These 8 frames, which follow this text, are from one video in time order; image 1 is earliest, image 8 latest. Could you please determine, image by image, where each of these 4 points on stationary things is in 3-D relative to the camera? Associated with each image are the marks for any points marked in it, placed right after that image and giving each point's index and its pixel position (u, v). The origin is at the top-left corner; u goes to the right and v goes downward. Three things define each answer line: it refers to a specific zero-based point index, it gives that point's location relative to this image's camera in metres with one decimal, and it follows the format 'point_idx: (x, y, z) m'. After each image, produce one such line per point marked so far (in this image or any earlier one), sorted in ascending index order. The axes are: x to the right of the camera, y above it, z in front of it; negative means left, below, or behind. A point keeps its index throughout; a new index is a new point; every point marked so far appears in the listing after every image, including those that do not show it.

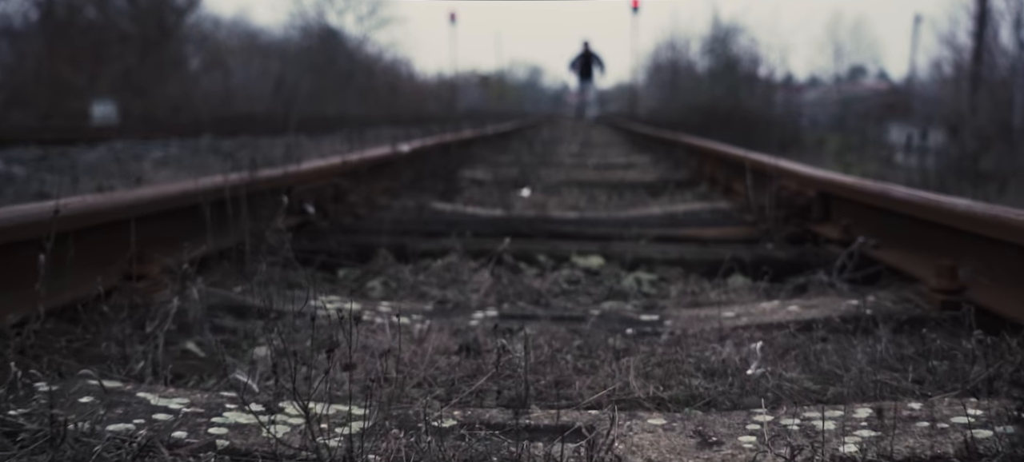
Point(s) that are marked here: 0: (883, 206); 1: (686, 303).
0: (+2.0, +0.1, +4.3) m
1: (+0.8, -0.3, +3.8) m
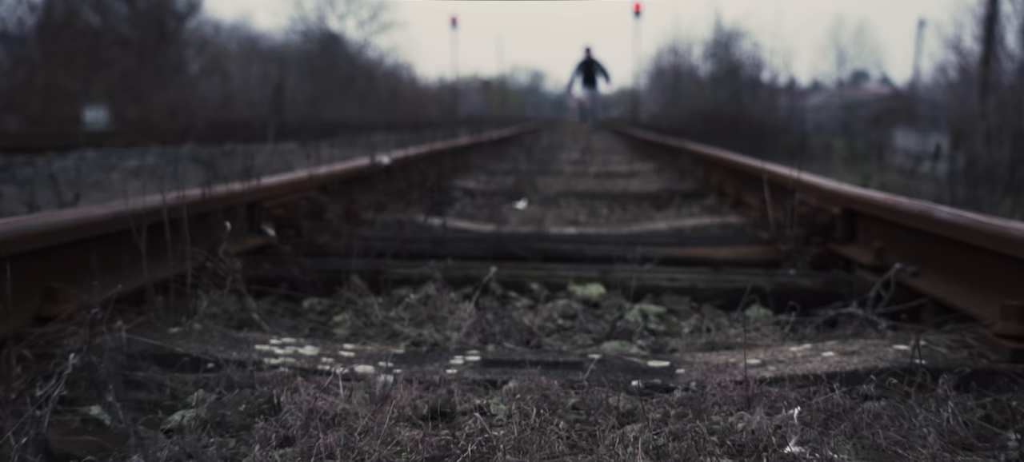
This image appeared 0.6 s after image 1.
0: (+2.0, 0.0, +3.8) m
1: (+0.8, -0.5, +3.3) m
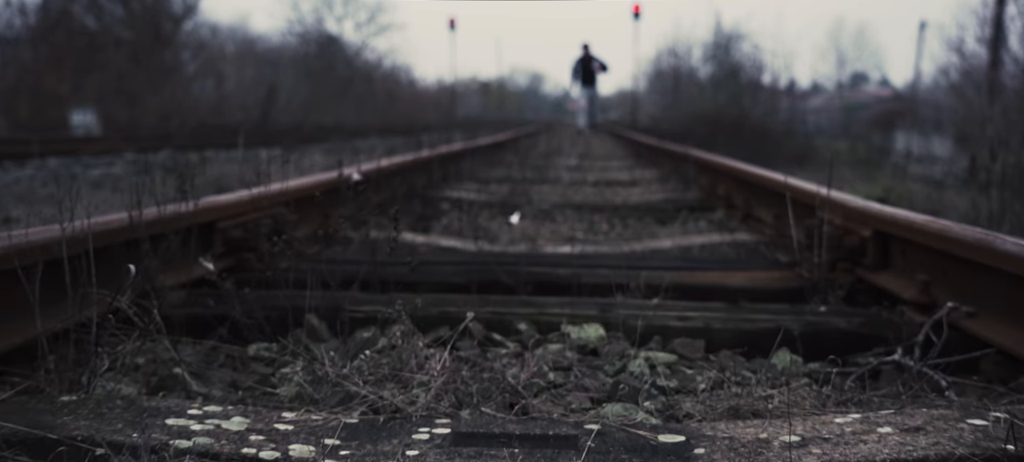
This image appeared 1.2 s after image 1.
0: (+1.9, -0.1, +3.2) m
1: (+0.7, -0.6, +2.7) m
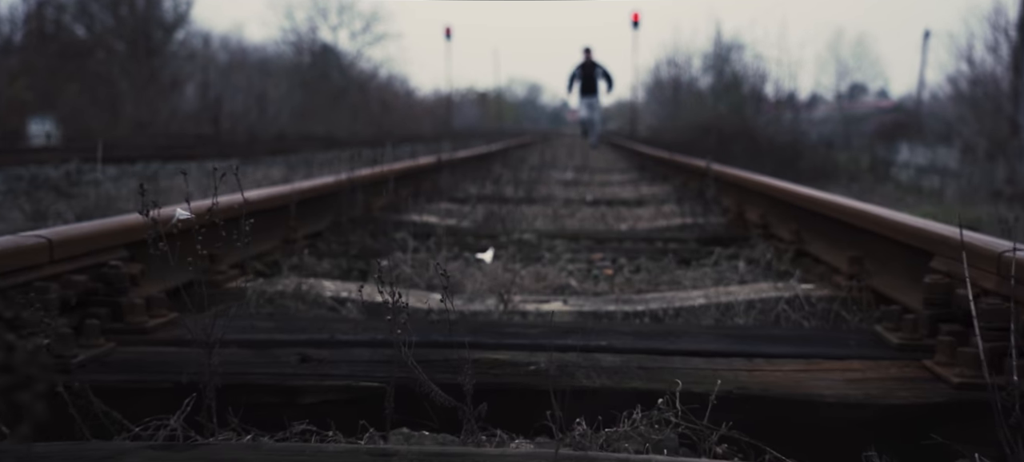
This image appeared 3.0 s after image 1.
0: (+1.7, -0.4, +1.4) m
1: (+0.5, -0.8, +0.8) m
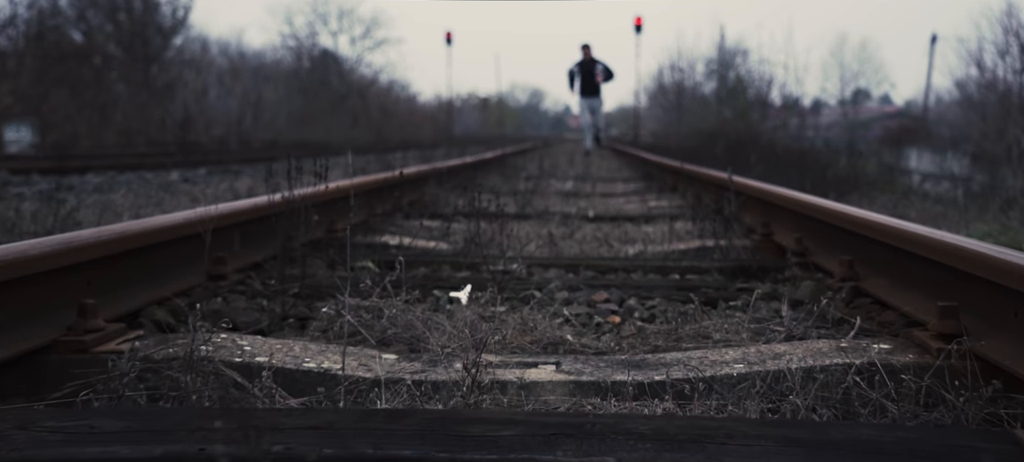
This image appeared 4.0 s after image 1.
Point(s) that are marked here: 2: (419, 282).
0: (+1.6, -0.5, +0.2) m
1: (+0.4, -1.0, -0.3) m
2: (-0.6, -0.3, +4.8) m
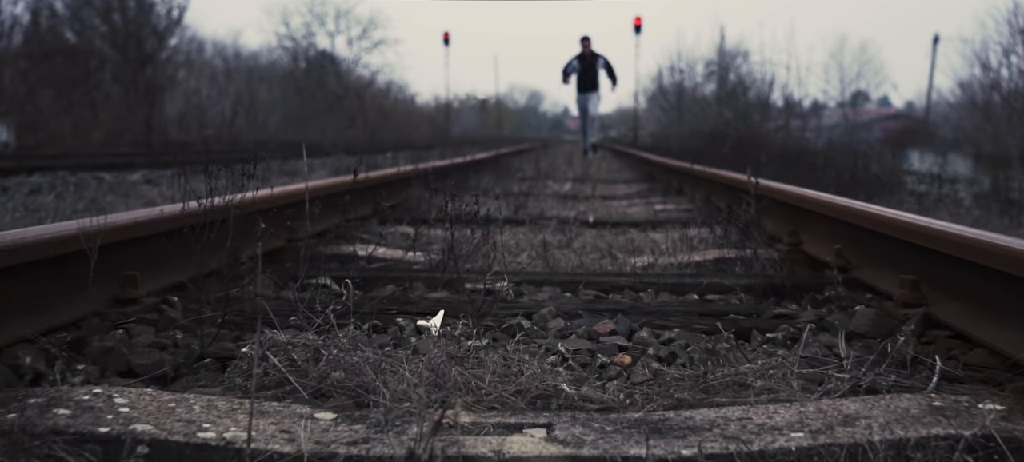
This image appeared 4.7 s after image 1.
0: (+1.5, -0.6, -0.7) m
1: (+0.3, -1.0, -1.2) m
2: (-0.6, -0.4, +3.9) m
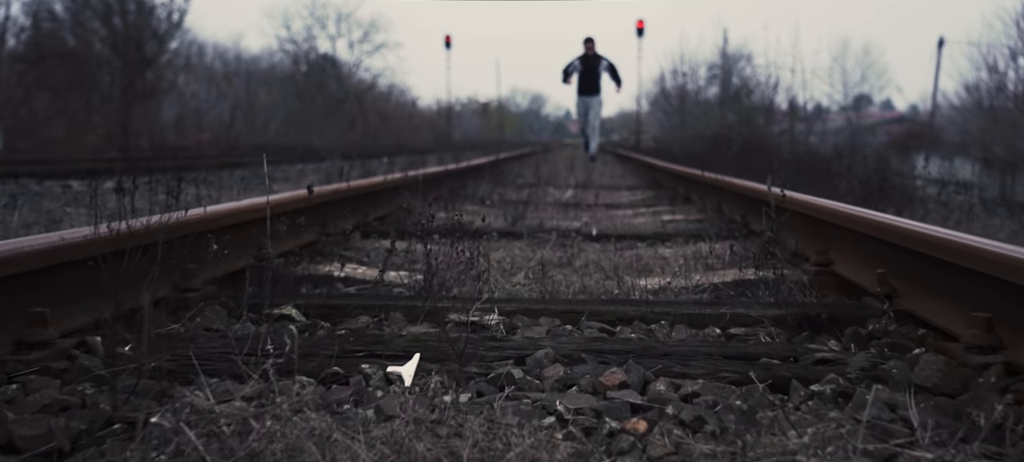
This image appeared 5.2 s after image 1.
0: (+1.5, -0.6, -1.3) m
1: (+0.3, -1.1, -1.8) m
2: (-0.7, -0.5, +3.3) m
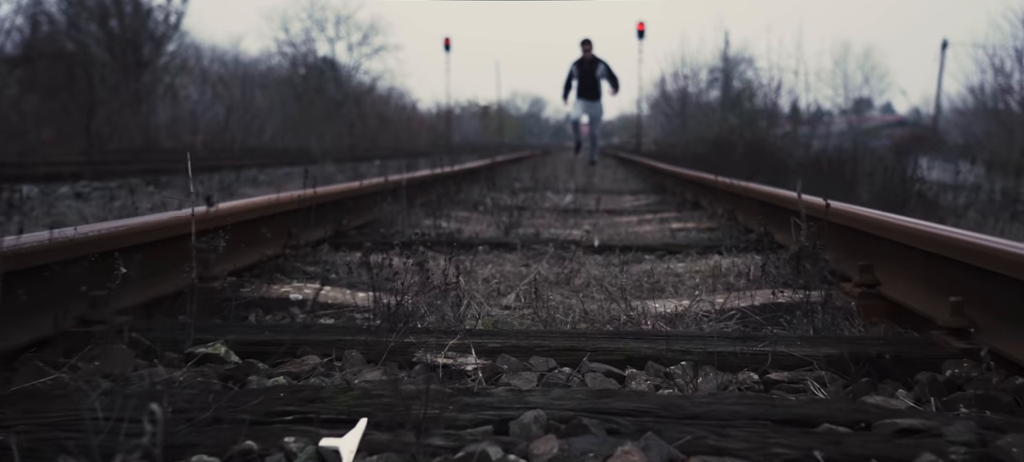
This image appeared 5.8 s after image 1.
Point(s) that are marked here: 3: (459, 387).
0: (+1.4, -0.7, -2.1) m
1: (+0.2, -1.2, -2.6) m
2: (-0.8, -0.5, +2.5) m
3: (-0.2, -0.5, +2.7) m
